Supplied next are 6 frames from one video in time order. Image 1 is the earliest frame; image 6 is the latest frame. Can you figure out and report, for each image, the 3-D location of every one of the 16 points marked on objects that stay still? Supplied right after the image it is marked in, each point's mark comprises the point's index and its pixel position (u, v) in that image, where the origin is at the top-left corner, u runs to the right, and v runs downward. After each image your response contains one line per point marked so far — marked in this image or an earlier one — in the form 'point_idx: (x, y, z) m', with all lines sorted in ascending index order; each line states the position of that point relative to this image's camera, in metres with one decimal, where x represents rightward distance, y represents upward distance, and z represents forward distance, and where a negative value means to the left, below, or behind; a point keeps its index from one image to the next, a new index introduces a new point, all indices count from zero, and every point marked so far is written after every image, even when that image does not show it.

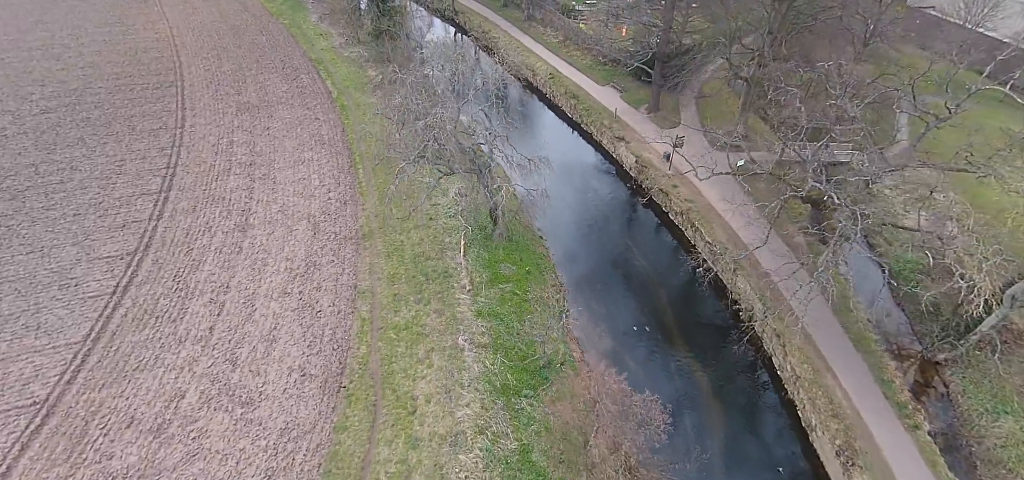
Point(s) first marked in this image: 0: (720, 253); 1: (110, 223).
0: (+7.7, -0.4, +17.8) m
1: (-15.5, +0.7, +18.6) m
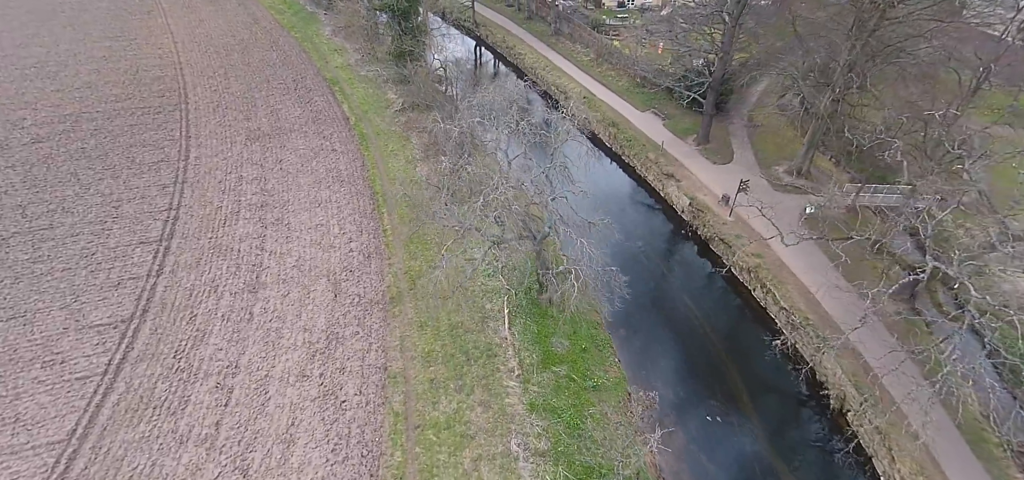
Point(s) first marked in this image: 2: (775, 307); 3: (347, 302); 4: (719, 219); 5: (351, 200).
0: (+9.3, -2.7, +15.5) m
1: (-13.9, -1.4, +16.4) m
2: (+9.1, -2.3, +16.6) m
3: (-5.4, -2.0, +15.7) m
4: (+8.4, +0.9, +19.5) m
5: (-6.7, +1.7, +19.9) m
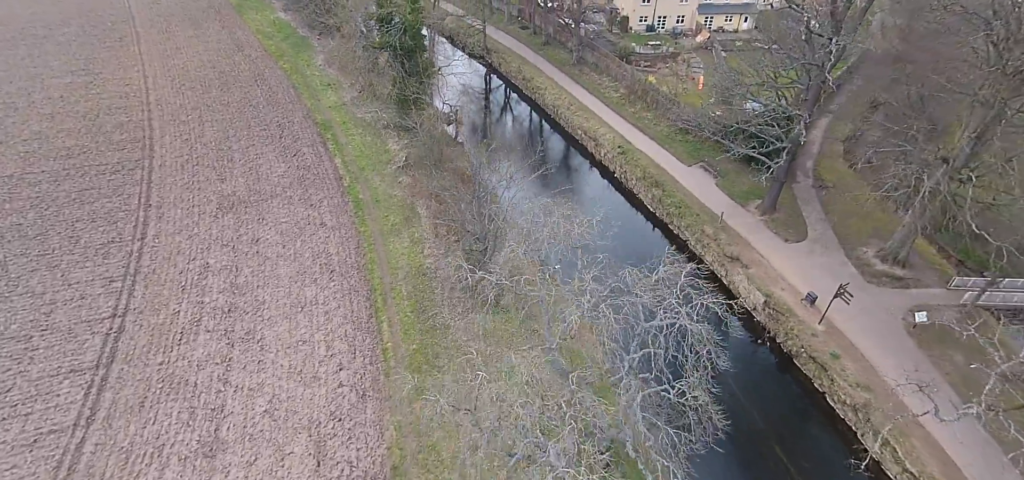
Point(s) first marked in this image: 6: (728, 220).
0: (+10.4, -6.4, +11.5) m
1: (-12.9, -5.1, +12.4) m
2: (+10.1, -6.0, +12.6) m
3: (-4.3, -5.7, +11.7) m
4: (+9.4, -2.8, +15.5) m
5: (-5.6, -2.0, +15.9) m
6: (+8.7, +0.8, +19.4) m
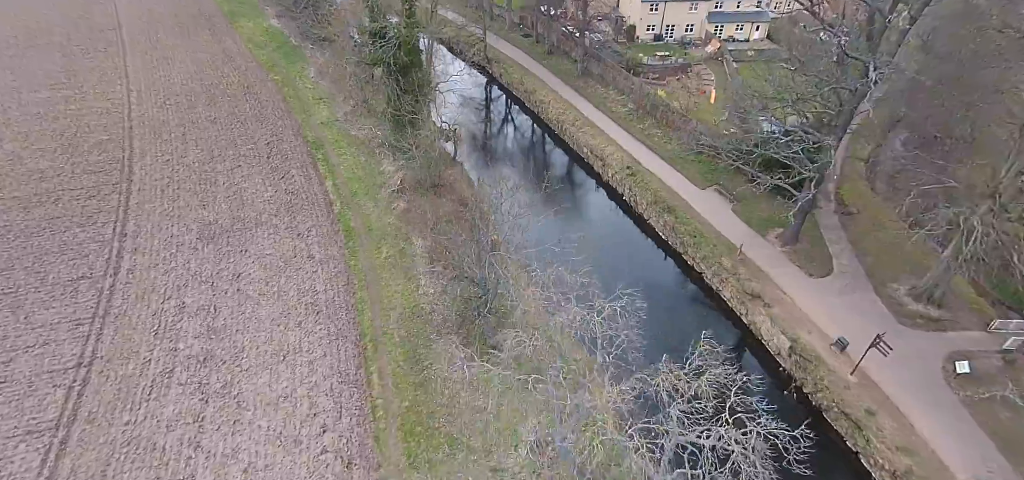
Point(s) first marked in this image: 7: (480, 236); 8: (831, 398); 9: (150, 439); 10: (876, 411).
0: (+10.4, -7.6, +10.1) m
1: (-12.8, -6.3, +11.1) m
2: (+10.2, -7.2, +11.2) m
3: (-4.3, -7.0, +10.4) m
4: (+9.5, -4.1, +14.1) m
5: (-5.5, -3.2, +14.6) m
6: (+8.8, -0.4, +18.0) m
7: (-1.0, +0.2, +14.8) m
8: (+9.2, -4.6, +13.9) m
9: (-9.3, -5.1, +12.5) m
10: (+10.0, -4.7, +13.2) m
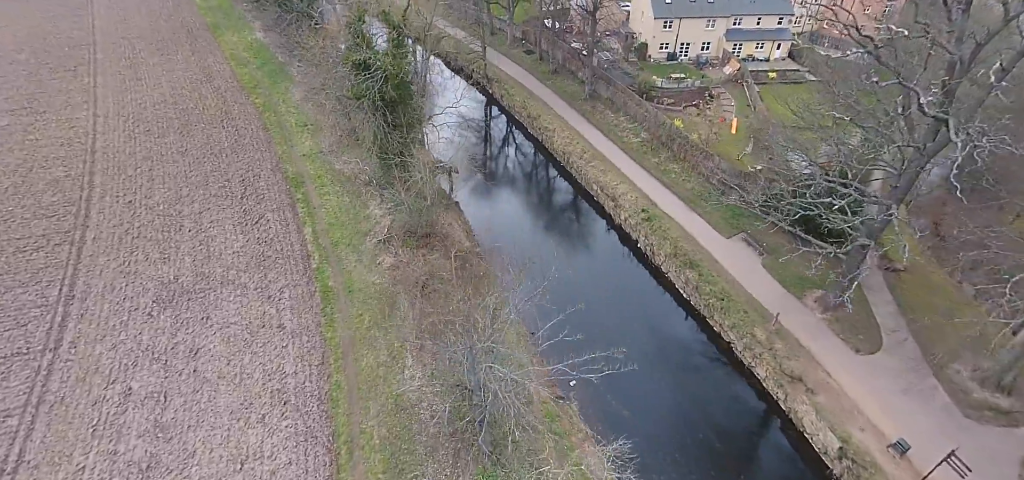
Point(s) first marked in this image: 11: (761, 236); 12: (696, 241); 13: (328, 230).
0: (+10.4, -9.8, +7.9) m
1: (-12.8, -8.4, +8.9) m
2: (+10.2, -9.4, +9.0) m
3: (-4.3, -9.1, +8.2) m
4: (+9.5, -6.2, +11.8) m
5: (-5.5, -5.3, +12.3) m
6: (+8.8, -2.6, +15.7) m
7: (-1.0, -1.9, +12.5) m
8: (+9.2, -6.8, +11.7) m
9: (-9.3, -7.2, +10.3) m
10: (+10.0, -6.9, +11.0) m
11: (+9.5, +0.2, +18.5) m
12: (+7.0, -0.1, +18.5) m
13: (-7.1, +0.4, +18.7) m
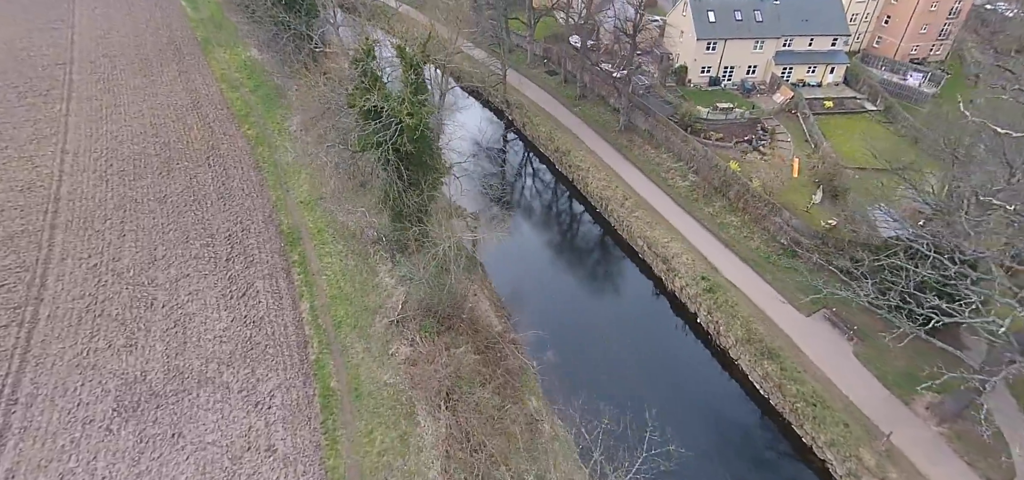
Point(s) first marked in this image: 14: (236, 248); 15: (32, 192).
0: (+11.6, -12.4, +4.9) m
1: (-11.6, -10.9, +5.9) m
2: (+11.4, -12.0, +6.0) m
3: (-3.1, -11.7, +5.2) m
4: (+10.7, -8.8, +8.8) m
5: (-4.3, -7.9, +9.3) m
6: (+10.0, -5.2, +12.7) m
7: (+0.2, -4.5, +9.5) m
8: (+10.4, -9.4, +8.7) m
9: (-8.1, -9.8, +7.3) m
10: (+11.2, -9.5, +7.9) m
11: (+10.7, -2.4, +15.4) m
12: (+8.2, -2.6, +15.4) m
13: (-5.9, -2.1, +15.7) m
14: (-10.0, -0.3, +17.5) m
15: (-19.0, +1.9, +19.1) m
